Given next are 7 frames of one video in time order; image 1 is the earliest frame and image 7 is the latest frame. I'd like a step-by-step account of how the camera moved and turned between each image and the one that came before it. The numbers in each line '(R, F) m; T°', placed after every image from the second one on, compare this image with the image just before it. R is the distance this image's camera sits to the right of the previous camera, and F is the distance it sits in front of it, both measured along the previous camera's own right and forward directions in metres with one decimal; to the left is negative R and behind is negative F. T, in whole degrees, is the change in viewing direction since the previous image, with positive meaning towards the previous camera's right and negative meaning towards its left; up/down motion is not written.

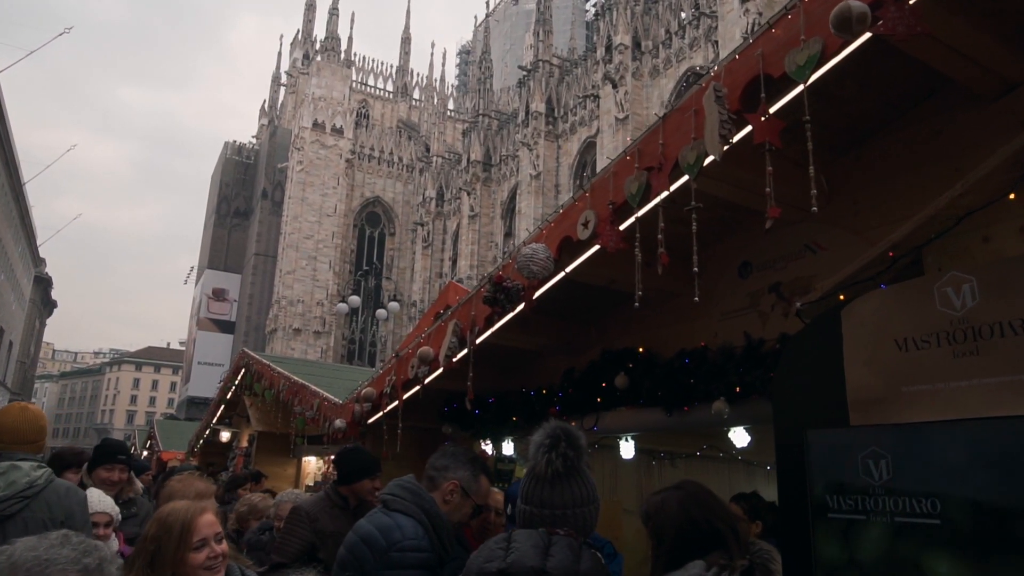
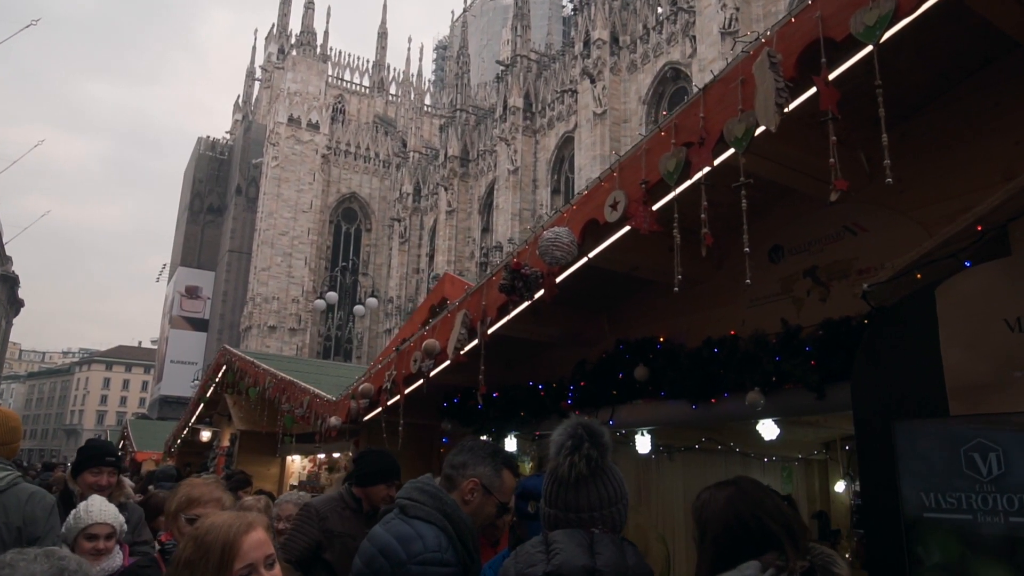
(-0.3, +0.3) m; +2°
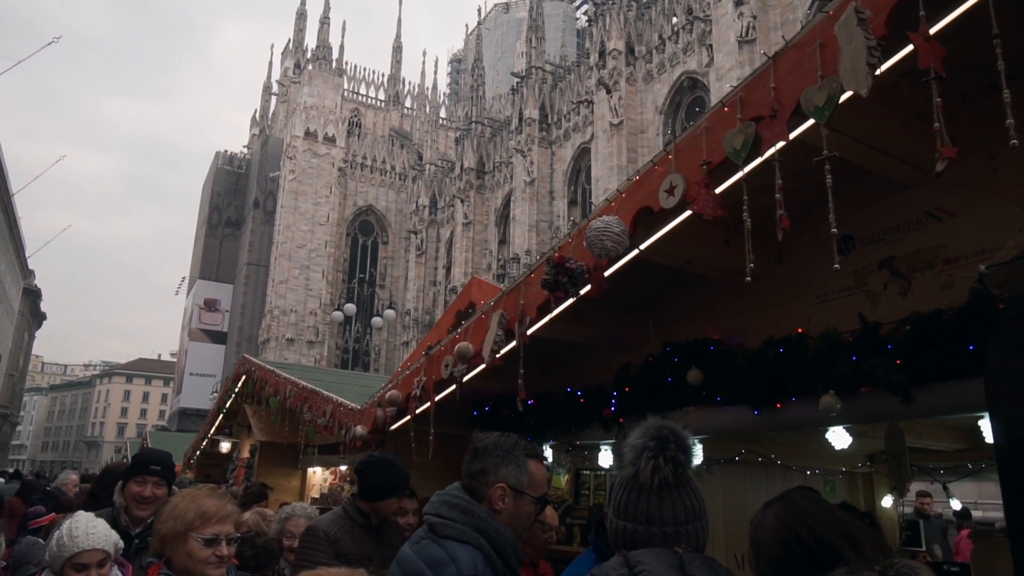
(-0.2, +0.4) m; -1°
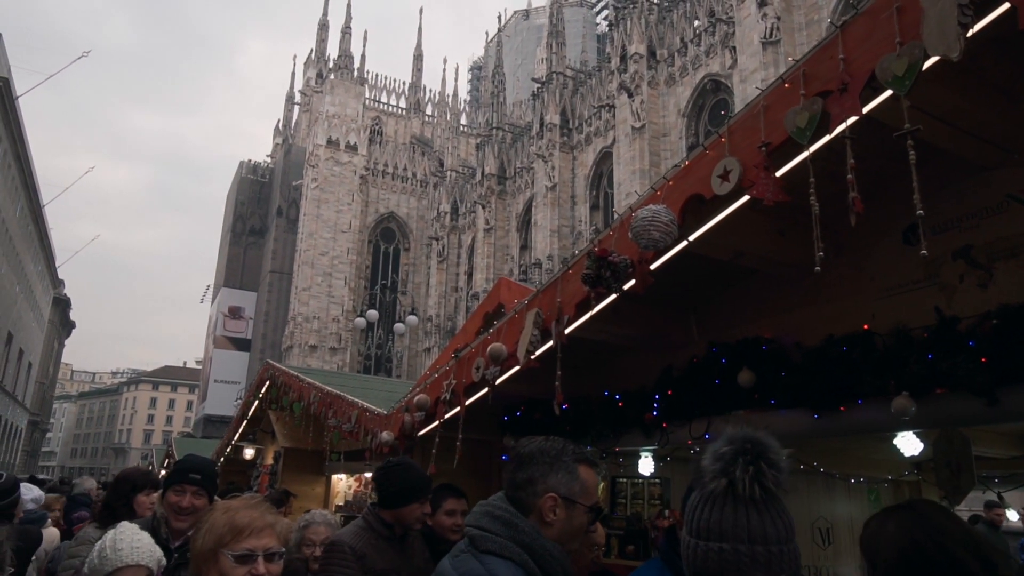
(-0.1, +0.3) m; -2°
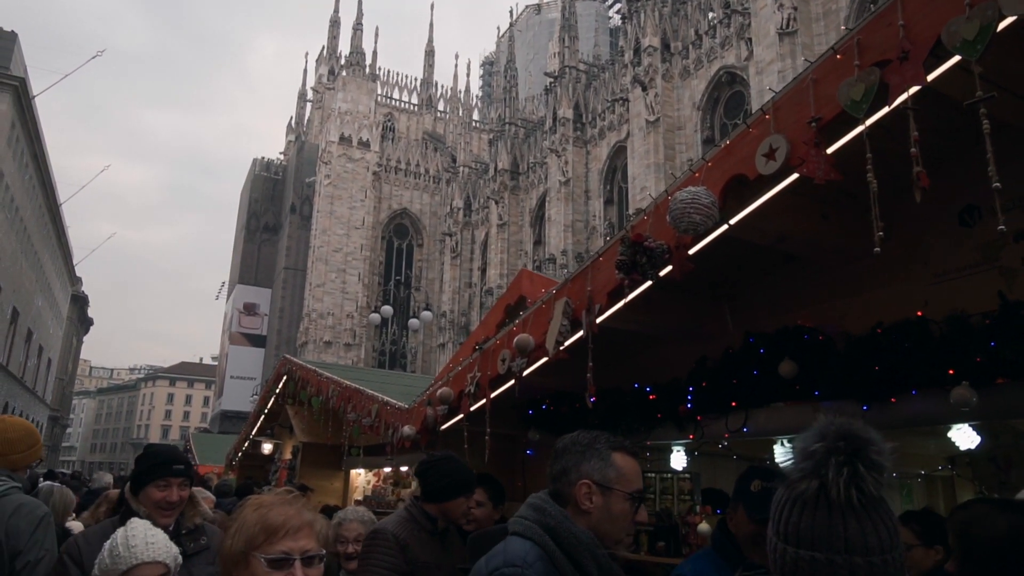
(-0.1, +0.2) m; -1°
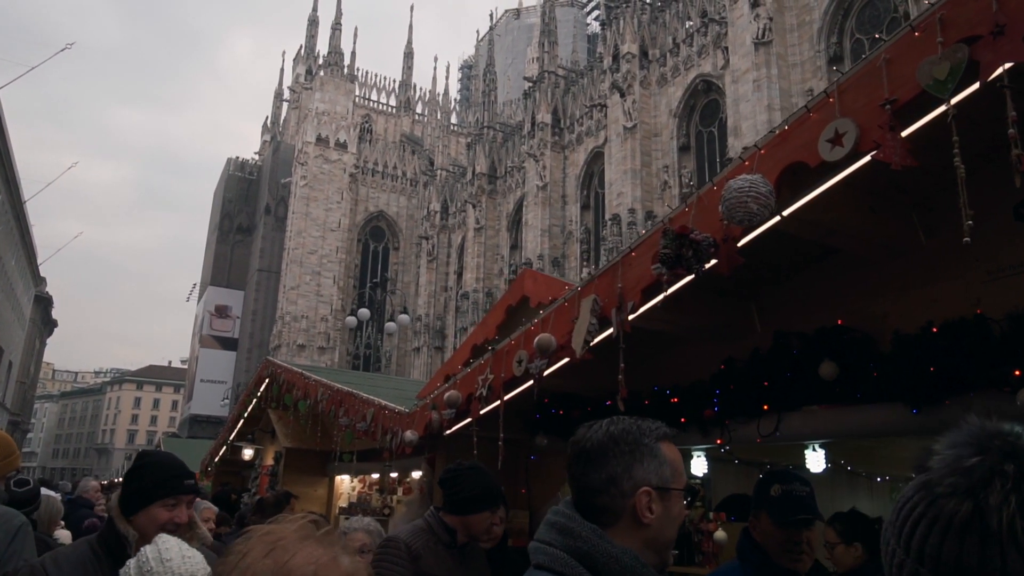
(-0.3, +0.3) m; +2°
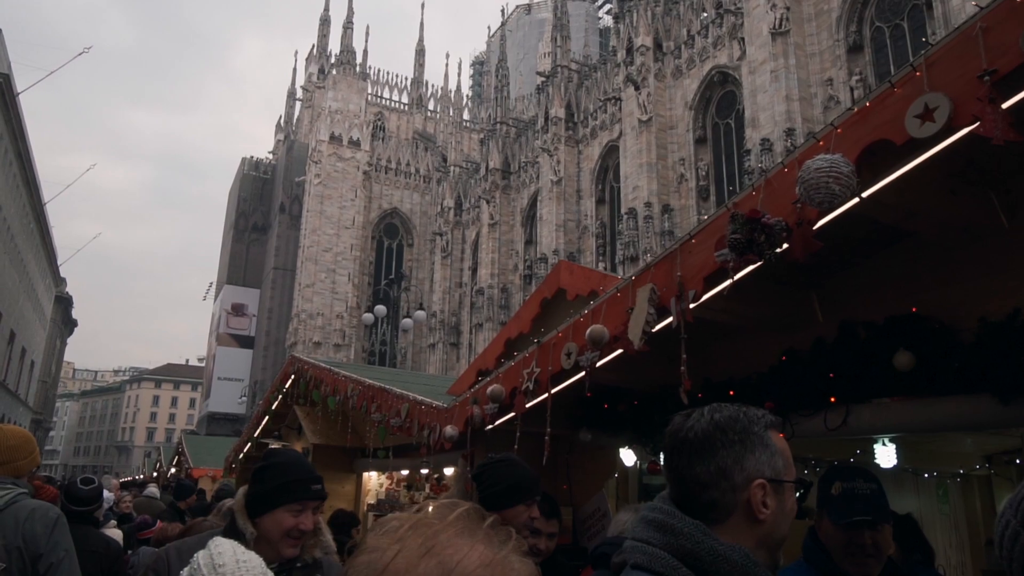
(-0.3, +0.1) m; -1°
